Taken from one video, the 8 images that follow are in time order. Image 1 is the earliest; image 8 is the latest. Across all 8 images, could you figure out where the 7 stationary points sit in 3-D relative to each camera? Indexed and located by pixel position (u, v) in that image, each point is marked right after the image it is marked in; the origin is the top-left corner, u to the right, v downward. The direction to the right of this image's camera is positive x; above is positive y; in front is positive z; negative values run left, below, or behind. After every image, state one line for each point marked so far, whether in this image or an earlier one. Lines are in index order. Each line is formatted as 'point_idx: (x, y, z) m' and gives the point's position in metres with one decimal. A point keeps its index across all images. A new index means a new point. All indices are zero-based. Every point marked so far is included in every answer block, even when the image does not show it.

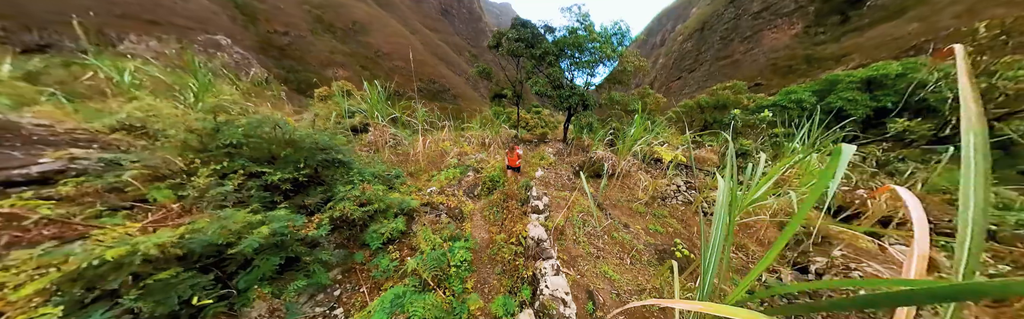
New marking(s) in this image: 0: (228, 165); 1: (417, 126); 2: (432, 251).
0: (-1.8, 0.0, +1.5) m
1: (-2.0, +0.7, +4.5) m
2: (-0.5, -0.6, +1.5) m
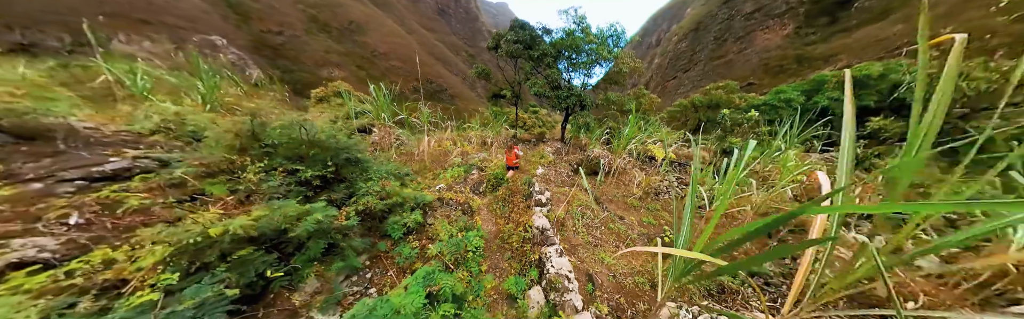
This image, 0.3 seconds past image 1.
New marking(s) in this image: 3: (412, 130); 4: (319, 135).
0: (-1.8, 0.0, +1.6) m
1: (-2.0, +0.7, +4.6) m
2: (-0.5, -0.6, +1.7) m
3: (-2.1, +0.6, +4.5) m
4: (-1.7, +0.2, +1.8) m
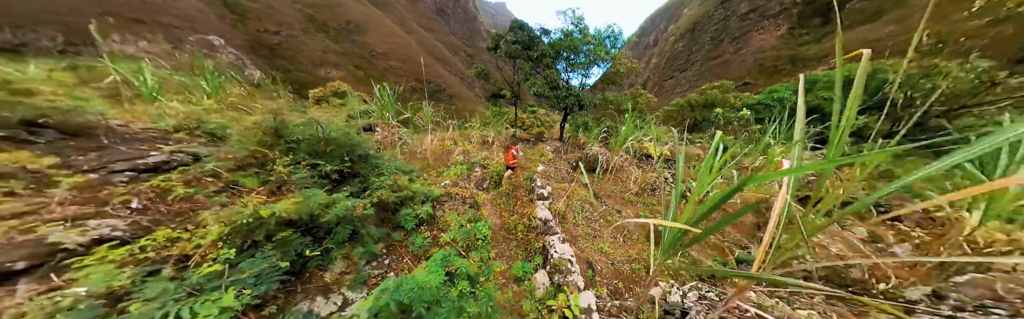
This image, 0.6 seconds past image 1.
0: (-1.7, 0.0, +1.7) m
1: (-2.0, +0.7, +4.7) m
2: (-0.4, -0.6, +1.8) m
3: (-2.1, +0.7, +4.6) m
4: (-1.6, +0.3, +1.9) m
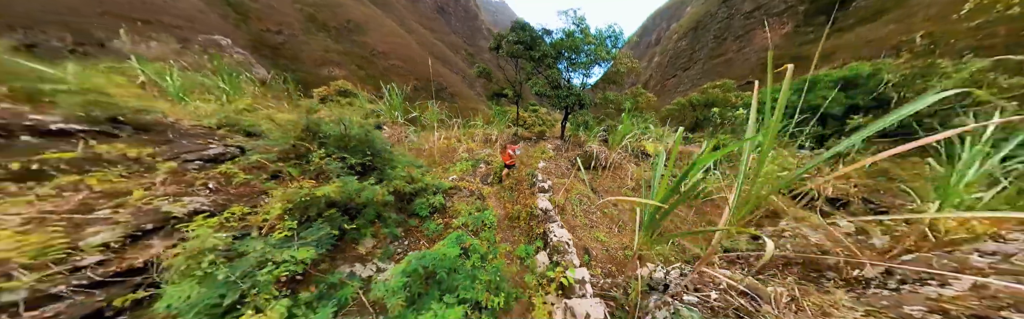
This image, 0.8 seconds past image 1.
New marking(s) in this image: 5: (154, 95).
0: (-1.7, +0.1, +1.9) m
1: (-1.9, +0.8, +4.9) m
2: (-0.4, -0.5, +2.0) m
3: (-2.0, +0.7, +4.8) m
4: (-1.6, +0.3, +2.1) m
5: (-5.2, +1.0, +3.1) m
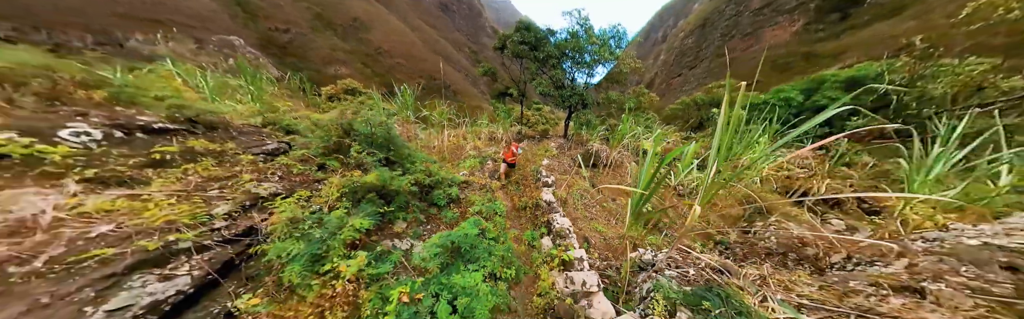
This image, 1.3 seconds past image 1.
0: (-1.6, +0.1, +2.2) m
1: (-1.8, +0.9, +5.2) m
2: (-0.3, -0.5, +2.2) m
3: (-1.9, +0.8, +5.1) m
4: (-1.5, +0.4, +2.4) m
5: (-5.1, +1.0, +3.4) m
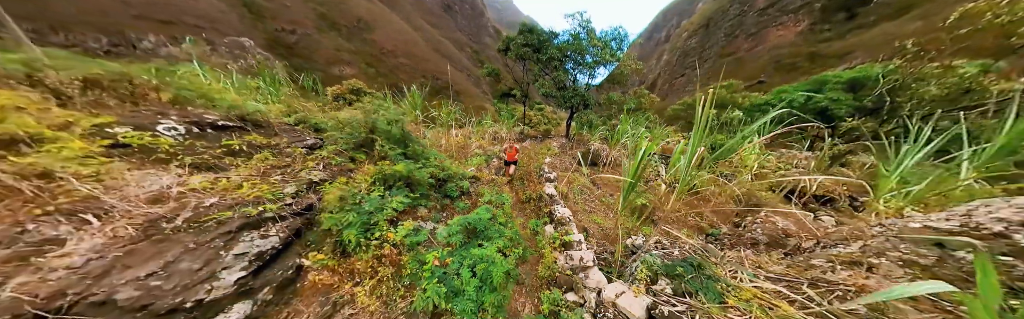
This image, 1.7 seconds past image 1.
0: (-1.5, +0.2, +2.5) m
1: (-1.7, +0.9, +5.4) m
2: (-0.3, -0.4, +2.5) m
3: (-1.8, +0.9, +5.4) m
4: (-1.4, +0.4, +2.6) m
5: (-5.0, +1.1, +3.7) m
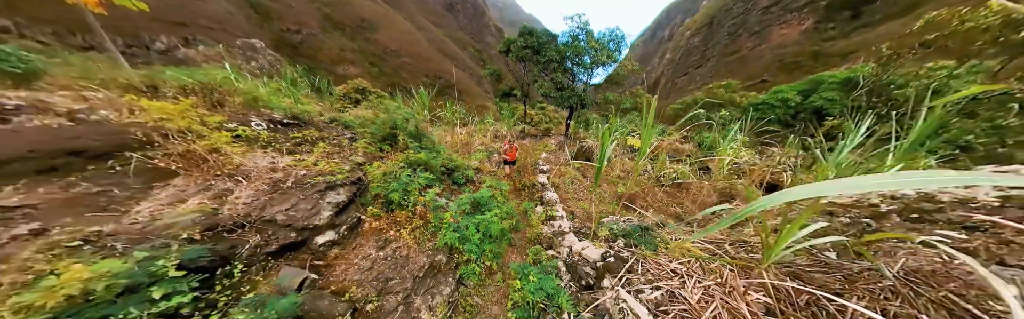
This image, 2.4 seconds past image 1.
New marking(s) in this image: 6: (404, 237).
0: (-1.6, +0.3, +3.0) m
1: (-1.7, +1.1, +5.9) m
2: (-0.3, -0.3, +3.0) m
3: (-1.8, +1.0, +5.9) m
4: (-1.5, +0.5, +3.1) m
5: (-5.1, +1.2, +4.3) m
6: (-0.8, -0.6, +1.6) m
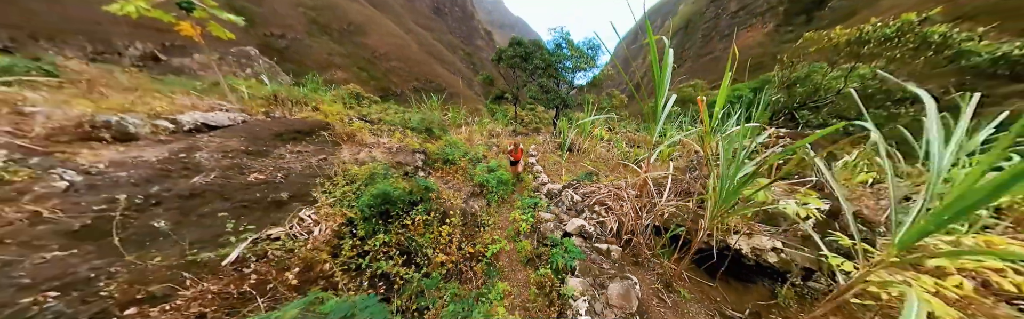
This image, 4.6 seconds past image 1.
0: (-1.6, +0.6, +4.2) m
1: (-1.9, +1.3, +7.2) m
2: (-0.3, 0.0, +4.3) m
3: (-2.0, +1.2, +7.1) m
4: (-1.5, +0.8, +4.4) m
5: (-5.2, +1.4, +5.3) m
6: (-0.8, -0.2, +2.8) m
